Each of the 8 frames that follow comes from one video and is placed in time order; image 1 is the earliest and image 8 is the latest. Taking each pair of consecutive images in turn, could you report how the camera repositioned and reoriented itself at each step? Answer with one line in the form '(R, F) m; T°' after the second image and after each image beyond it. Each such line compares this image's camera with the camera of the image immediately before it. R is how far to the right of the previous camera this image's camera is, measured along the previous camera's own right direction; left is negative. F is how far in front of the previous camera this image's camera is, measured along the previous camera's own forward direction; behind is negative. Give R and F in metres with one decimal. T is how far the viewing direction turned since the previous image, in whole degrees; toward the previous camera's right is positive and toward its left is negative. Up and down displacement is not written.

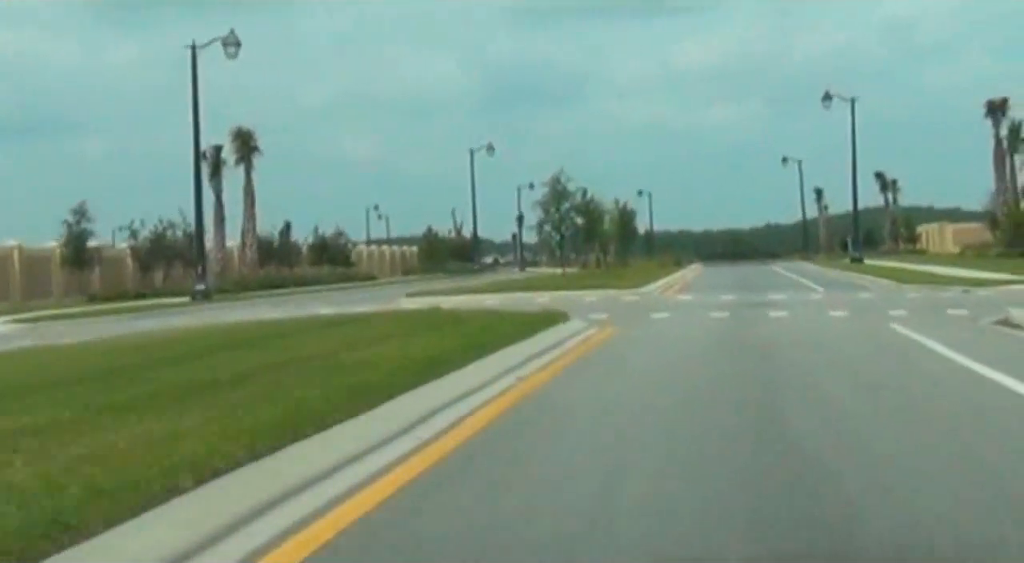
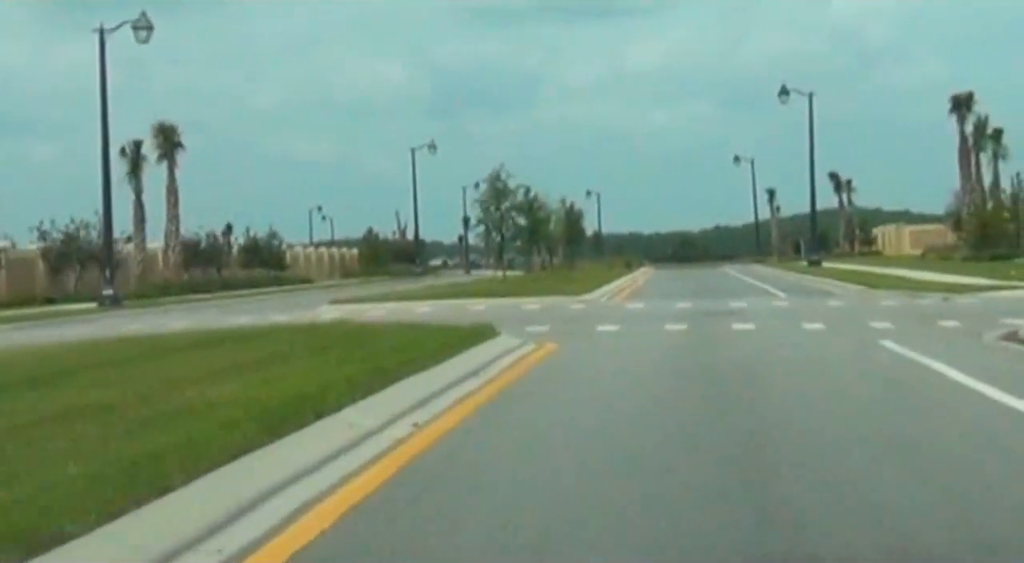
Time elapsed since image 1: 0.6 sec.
(+0.2, +4.5) m; +1°
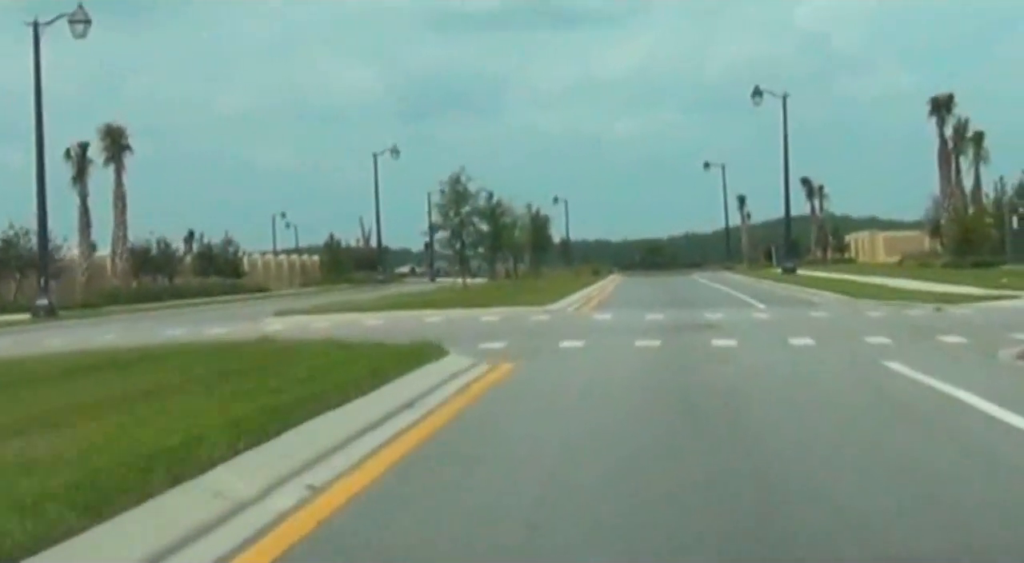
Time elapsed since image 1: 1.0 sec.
(+0.1, +3.1) m; +1°
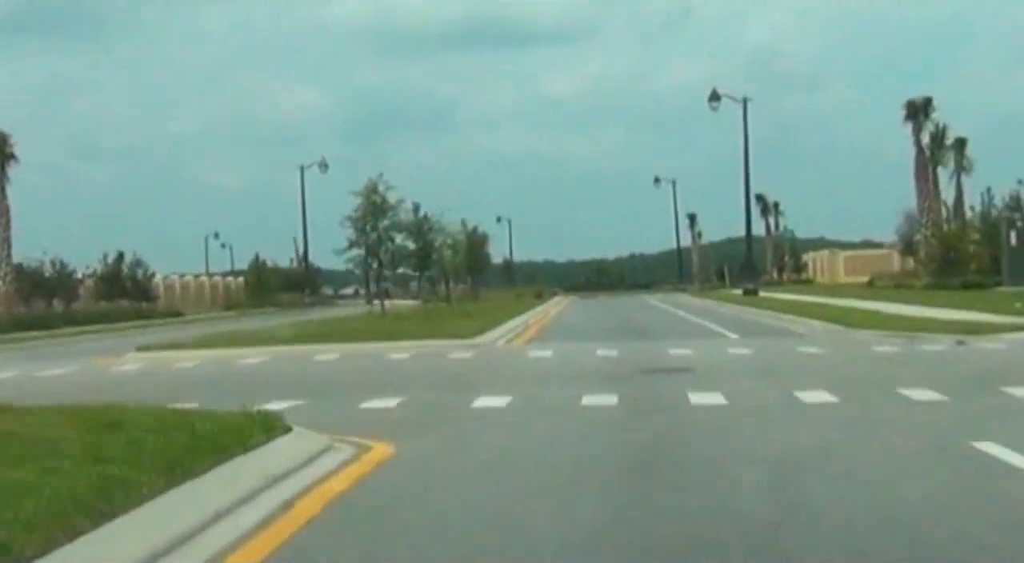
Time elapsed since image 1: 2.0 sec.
(+0.3, +7.7) m; +1°
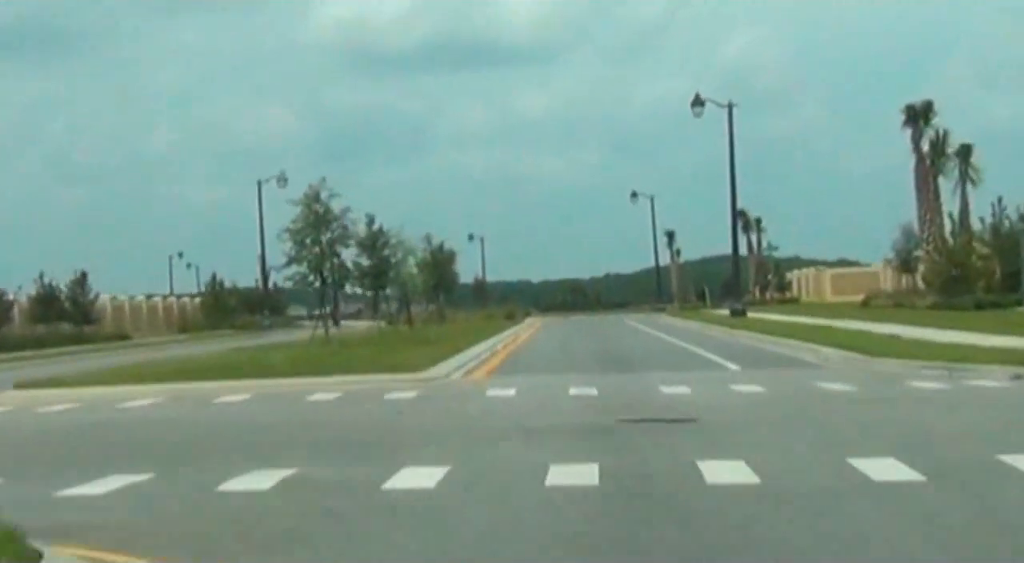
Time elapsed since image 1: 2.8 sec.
(+0.2, +5.7) m; 0°
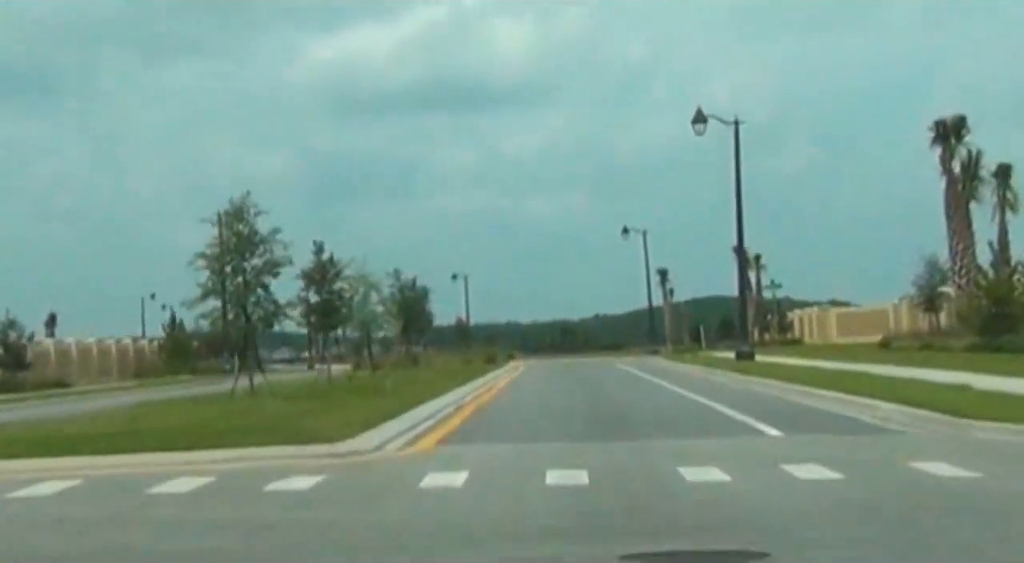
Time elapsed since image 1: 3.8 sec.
(+0.2, +7.8) m; 0°
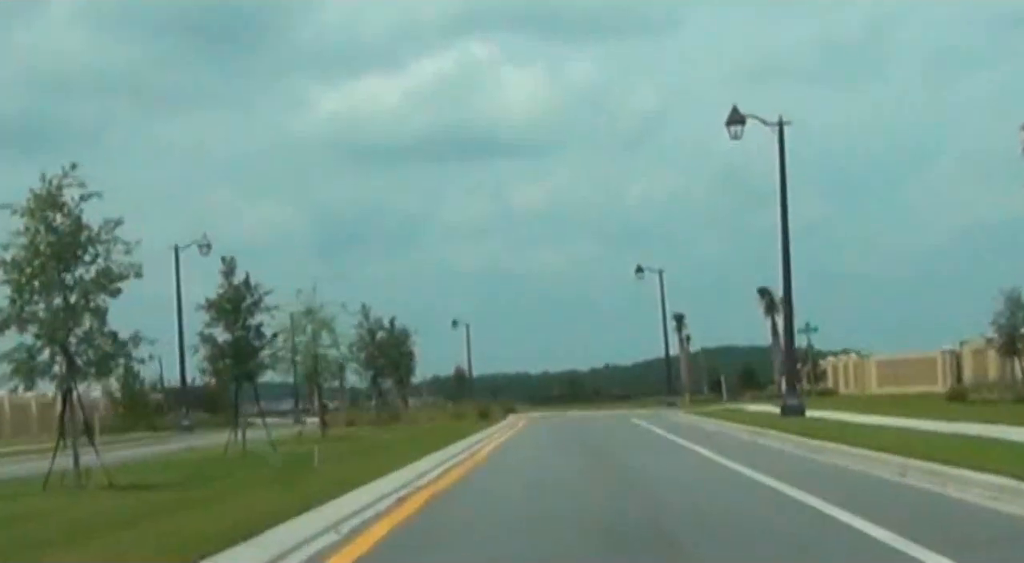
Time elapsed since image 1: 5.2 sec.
(+0.3, +11.7) m; 0°
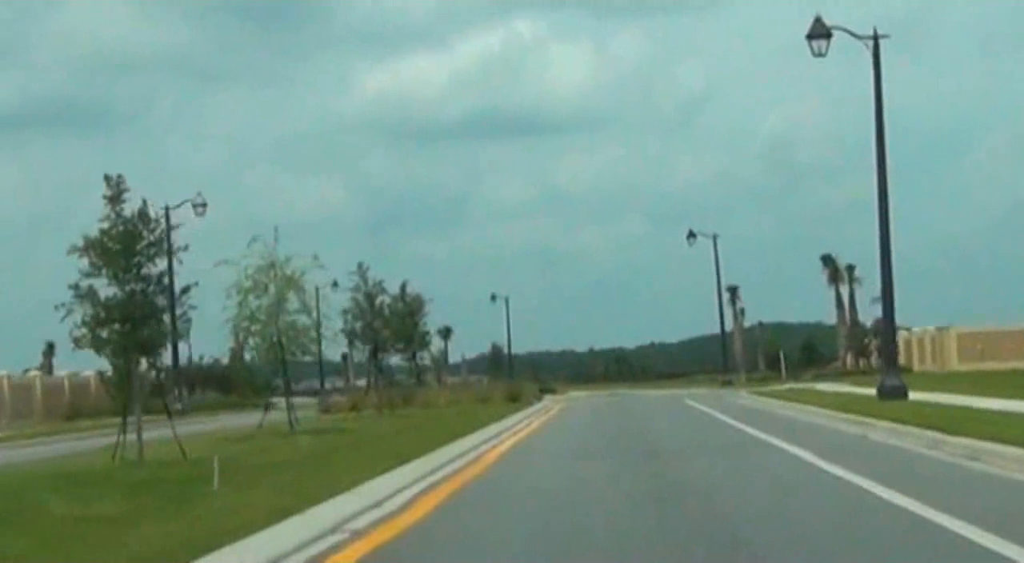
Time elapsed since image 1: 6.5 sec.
(+0.2, +9.8) m; -1°
